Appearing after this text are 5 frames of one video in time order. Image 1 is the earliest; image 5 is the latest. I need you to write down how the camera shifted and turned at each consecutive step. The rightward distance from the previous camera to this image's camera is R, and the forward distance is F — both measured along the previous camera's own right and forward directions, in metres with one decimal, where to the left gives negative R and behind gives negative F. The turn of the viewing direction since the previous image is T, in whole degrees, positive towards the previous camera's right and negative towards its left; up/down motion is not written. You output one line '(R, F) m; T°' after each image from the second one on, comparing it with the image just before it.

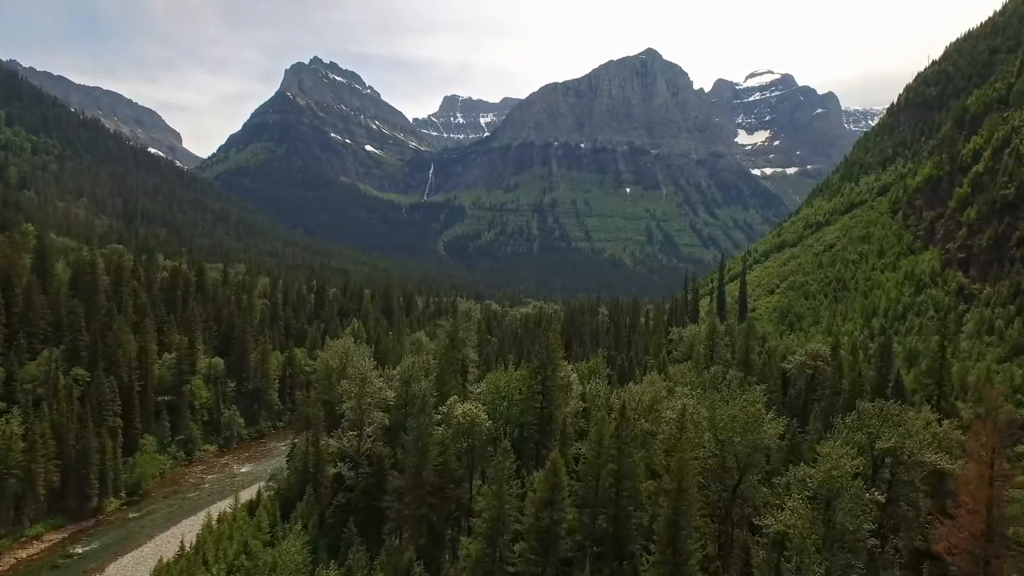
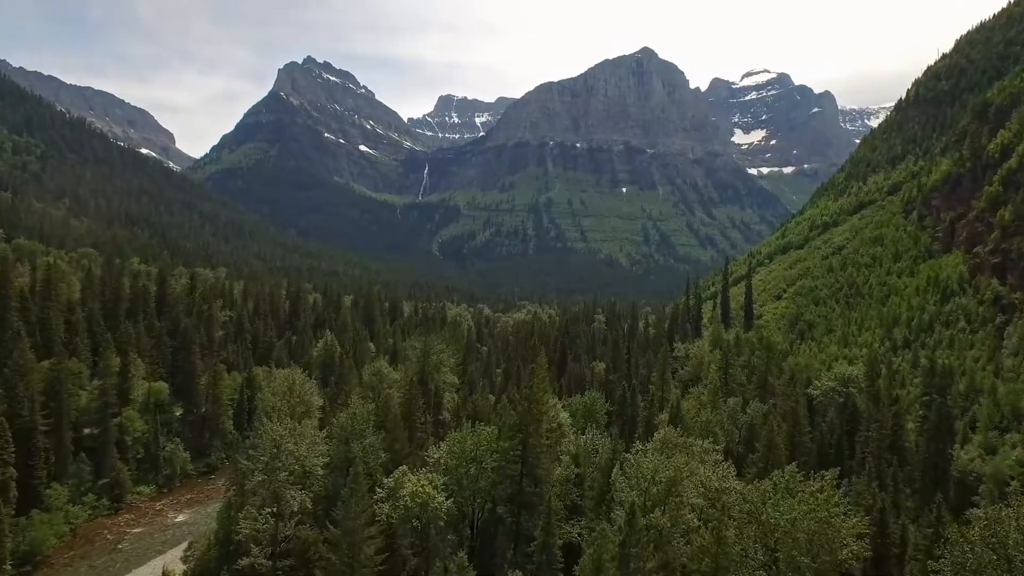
(+1.6, +12.2) m; 0°
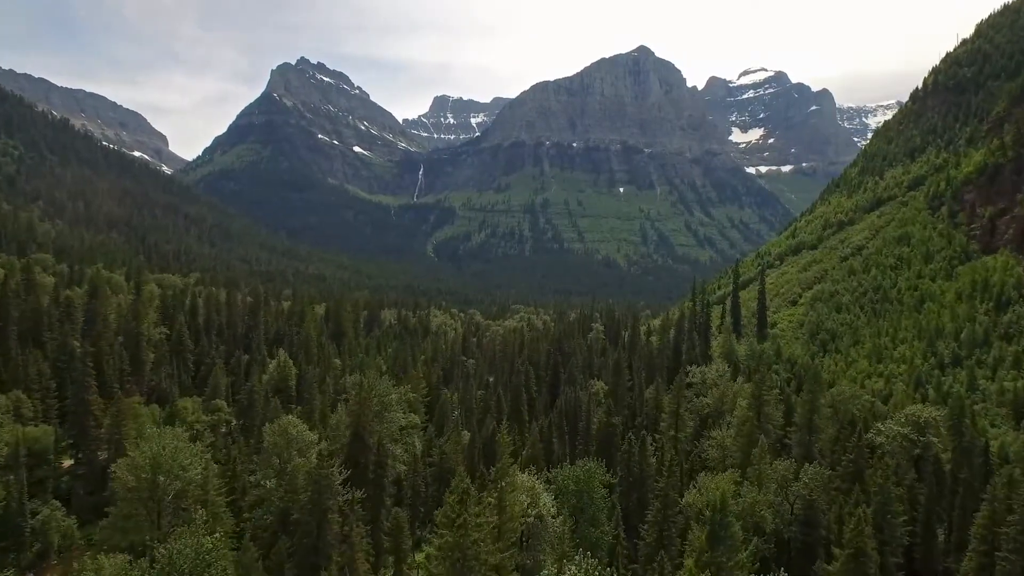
(+2.5, +18.1) m; 0°
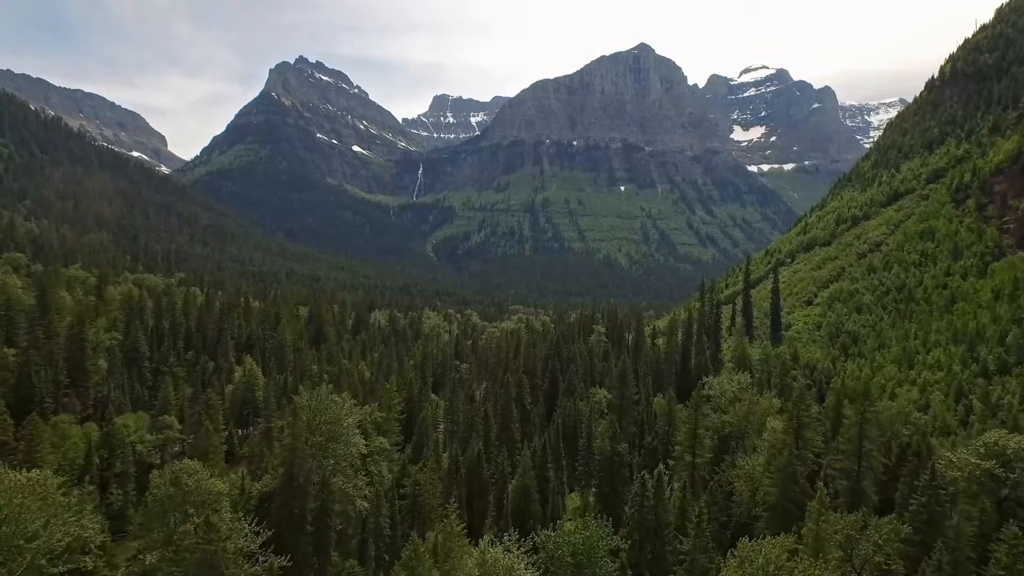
(+1.3, +11.4) m; 0°
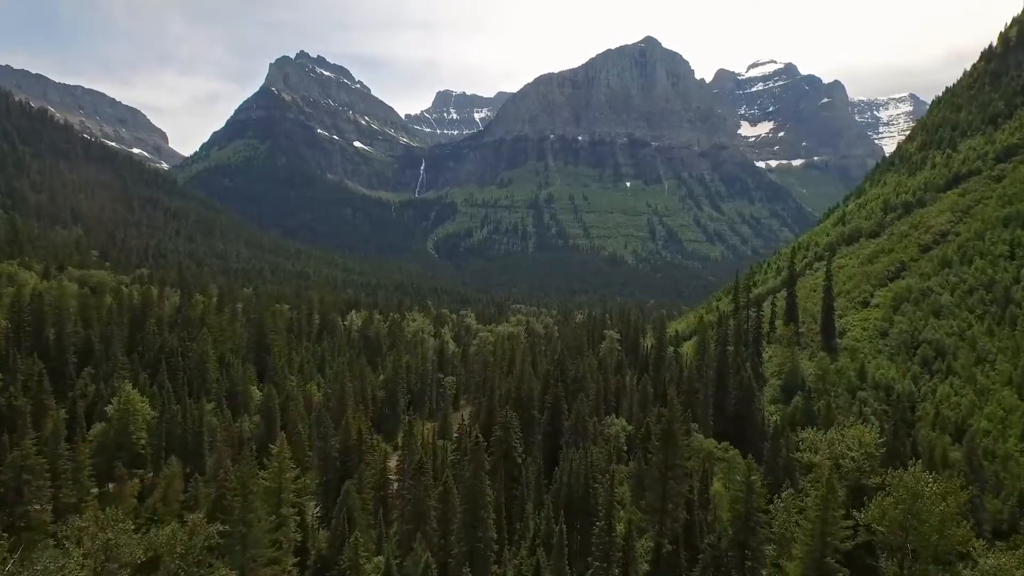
(+2.1, +29.0) m; 0°
